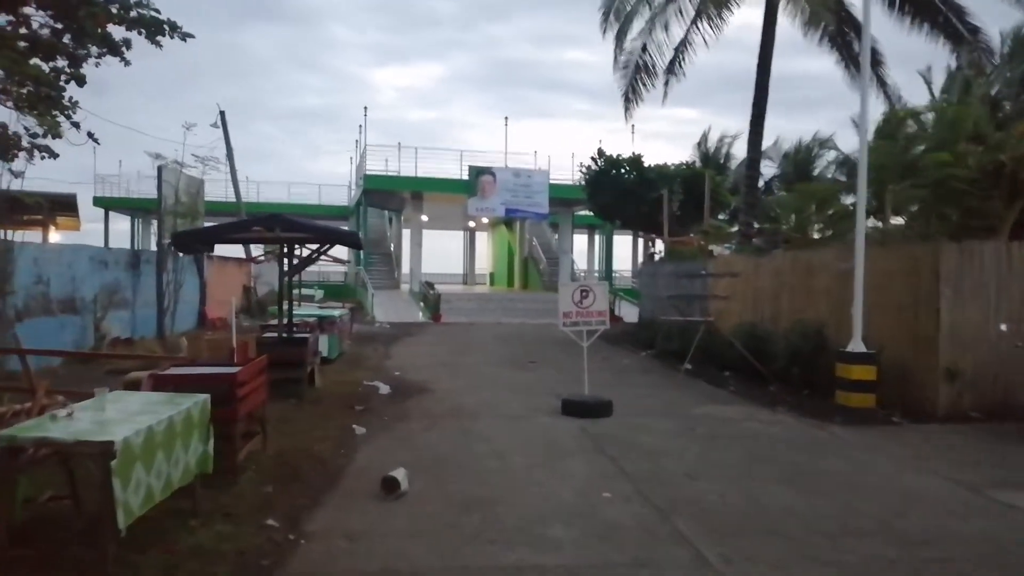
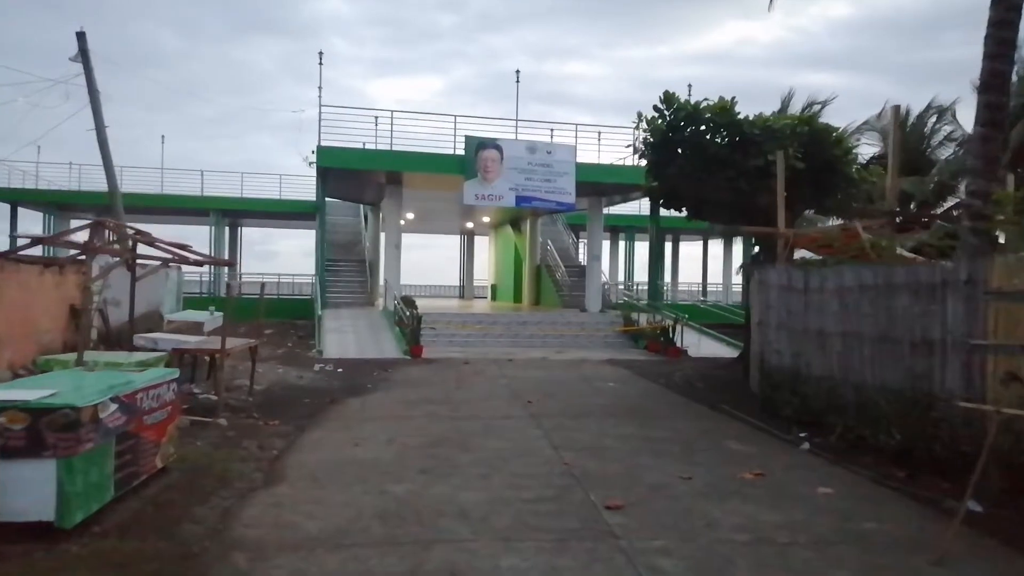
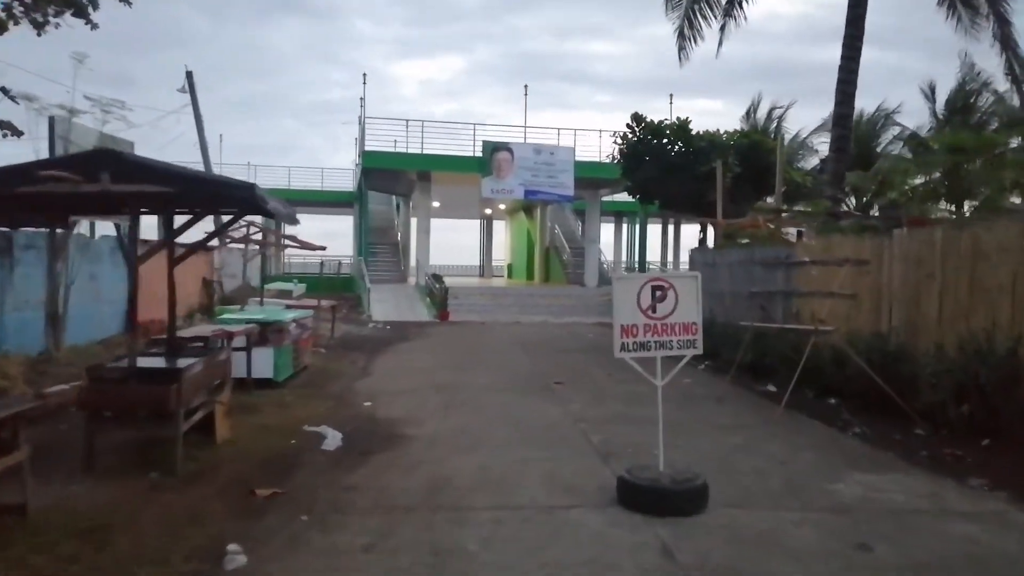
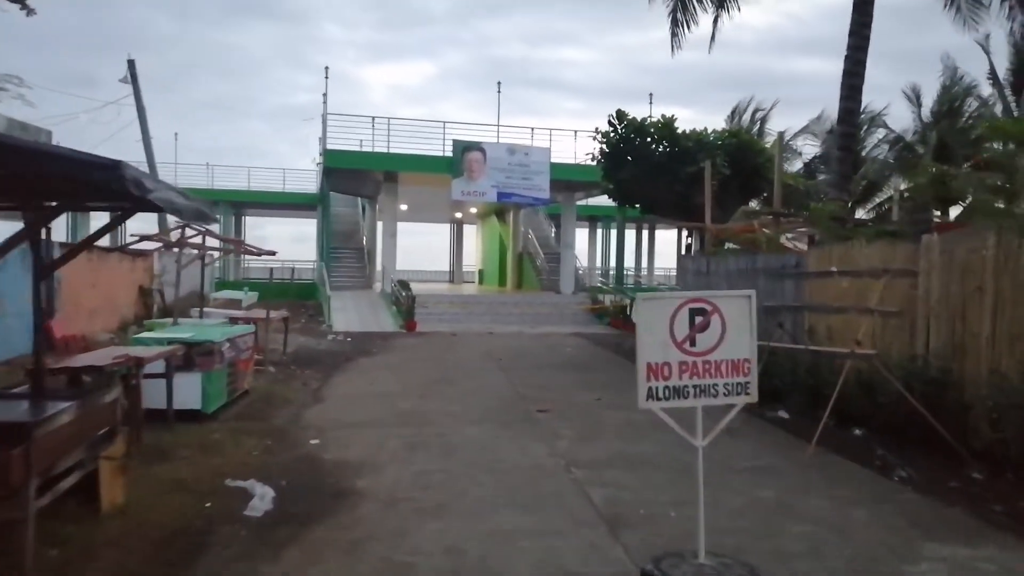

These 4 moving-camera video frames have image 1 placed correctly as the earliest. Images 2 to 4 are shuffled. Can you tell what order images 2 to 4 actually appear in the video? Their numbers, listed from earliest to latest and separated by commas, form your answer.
3, 4, 2
